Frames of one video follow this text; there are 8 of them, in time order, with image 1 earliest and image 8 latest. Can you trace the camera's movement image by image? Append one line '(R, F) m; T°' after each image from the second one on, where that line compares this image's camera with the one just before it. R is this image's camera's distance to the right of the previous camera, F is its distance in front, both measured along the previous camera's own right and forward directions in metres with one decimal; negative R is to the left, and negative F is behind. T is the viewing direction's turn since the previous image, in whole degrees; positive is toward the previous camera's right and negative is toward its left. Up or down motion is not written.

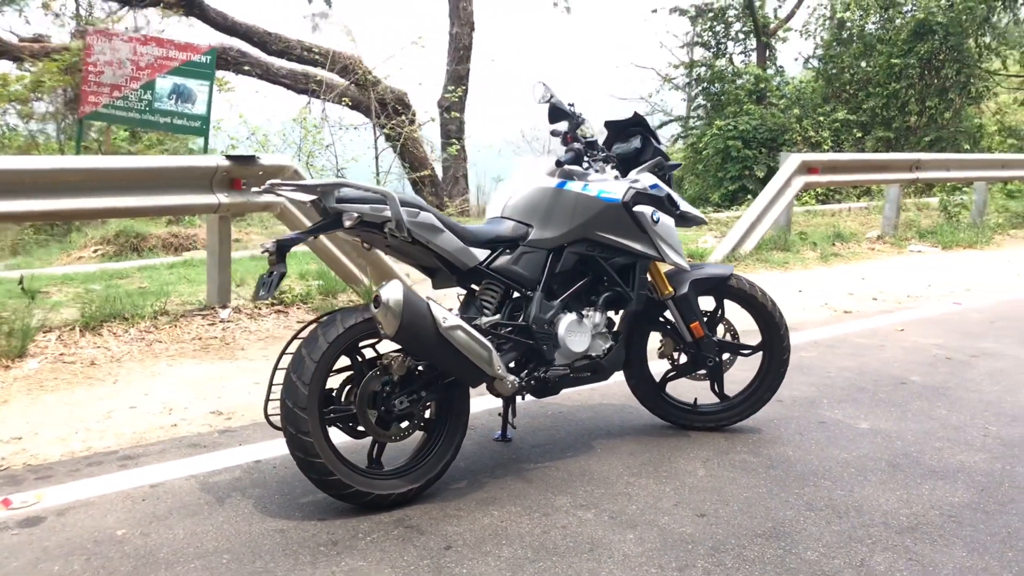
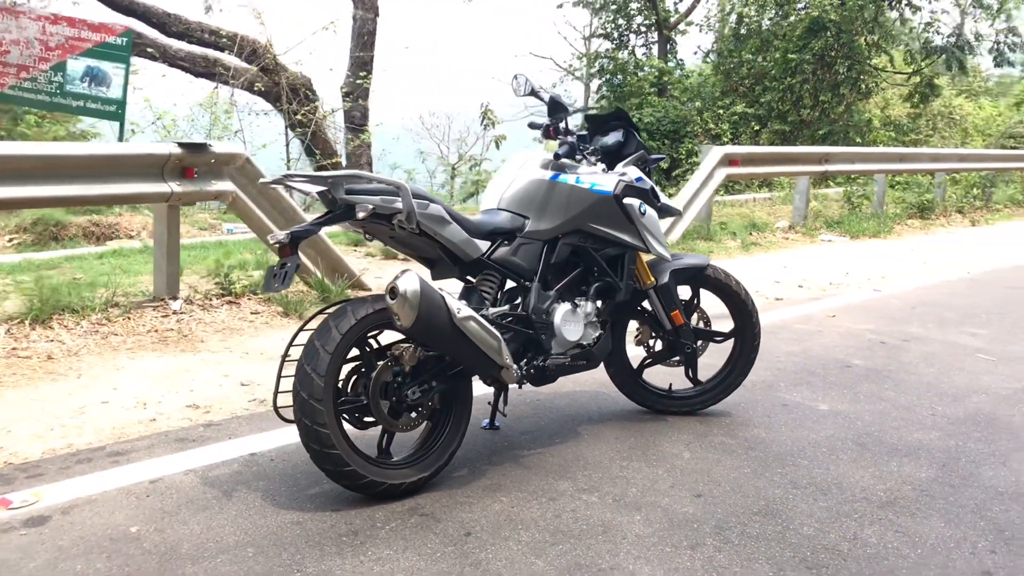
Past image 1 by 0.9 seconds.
(-0.4, 0.0) m; +6°
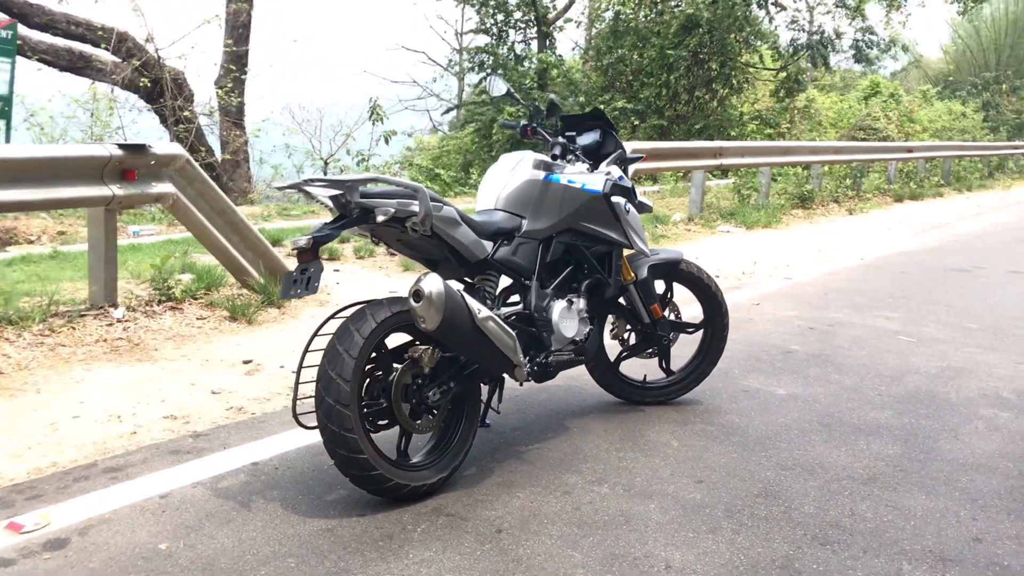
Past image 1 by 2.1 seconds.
(-0.5, 0.0) m; +8°
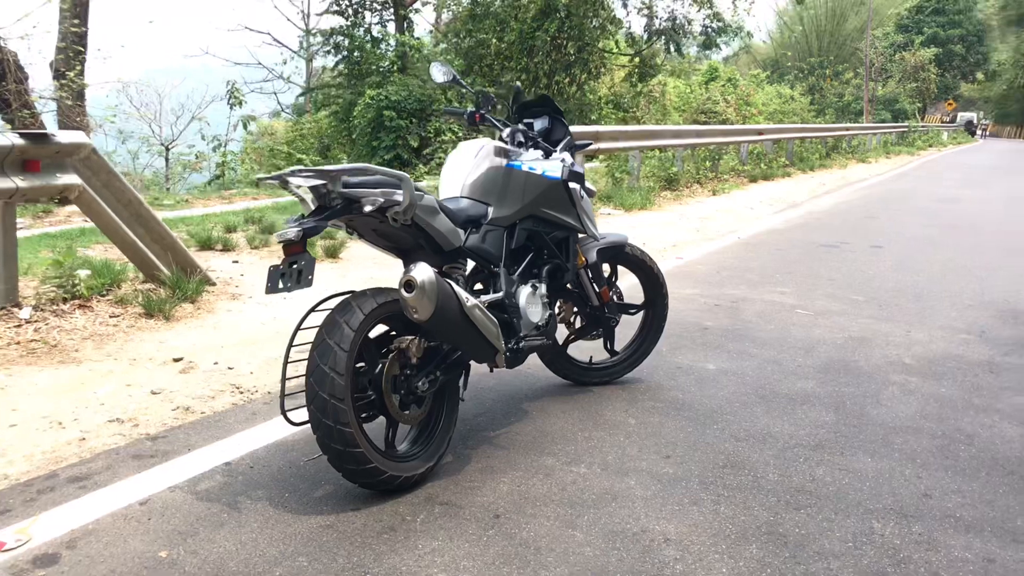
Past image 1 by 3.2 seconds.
(-0.4, 0.0) m; +9°
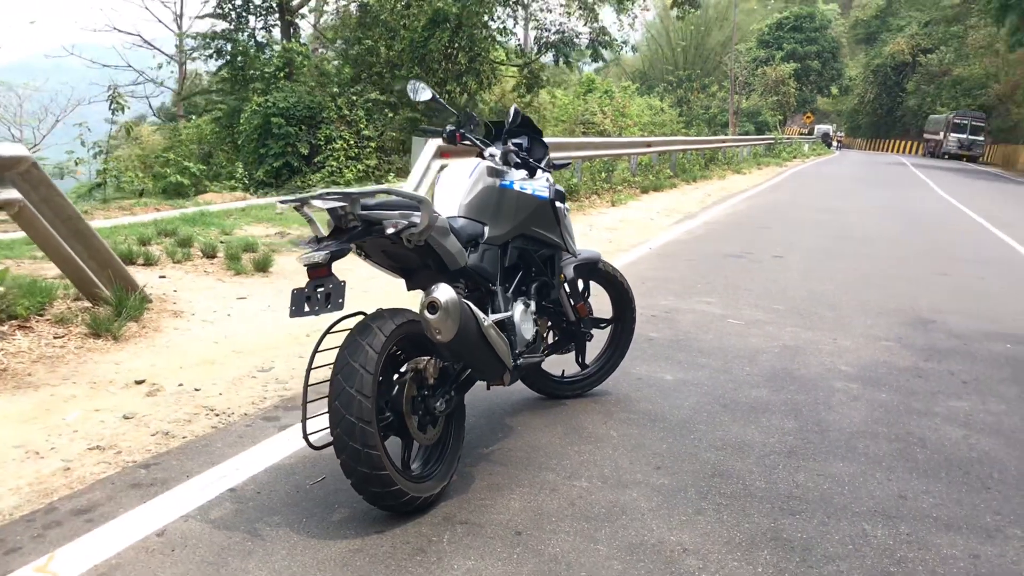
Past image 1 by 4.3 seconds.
(-0.4, 0.0) m; +7°
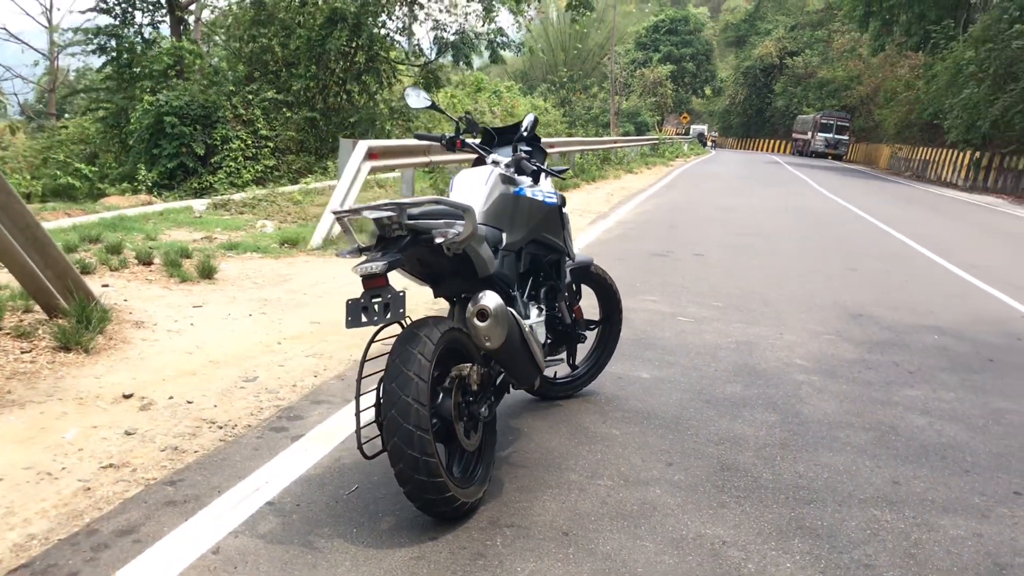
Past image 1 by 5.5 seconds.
(-0.5, 0.0) m; +7°
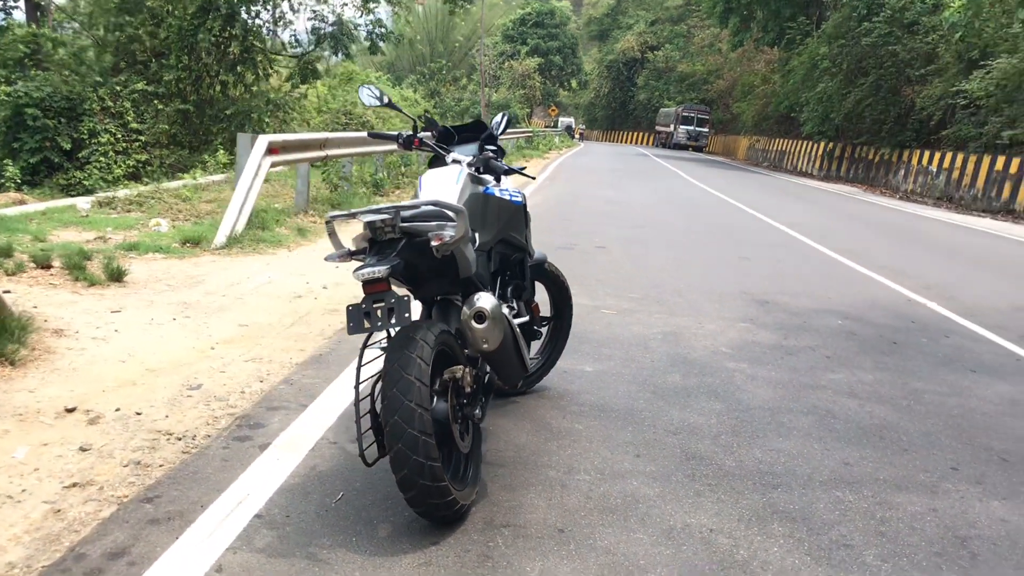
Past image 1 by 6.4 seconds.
(-0.4, 0.0) m; +8°
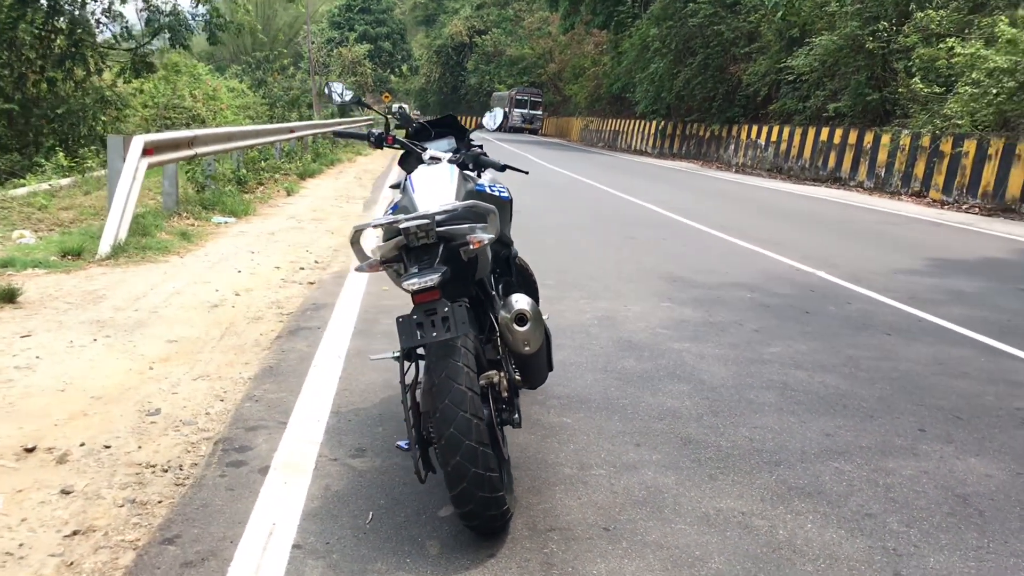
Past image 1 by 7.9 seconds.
(-0.6, +0.1) m; +9°
